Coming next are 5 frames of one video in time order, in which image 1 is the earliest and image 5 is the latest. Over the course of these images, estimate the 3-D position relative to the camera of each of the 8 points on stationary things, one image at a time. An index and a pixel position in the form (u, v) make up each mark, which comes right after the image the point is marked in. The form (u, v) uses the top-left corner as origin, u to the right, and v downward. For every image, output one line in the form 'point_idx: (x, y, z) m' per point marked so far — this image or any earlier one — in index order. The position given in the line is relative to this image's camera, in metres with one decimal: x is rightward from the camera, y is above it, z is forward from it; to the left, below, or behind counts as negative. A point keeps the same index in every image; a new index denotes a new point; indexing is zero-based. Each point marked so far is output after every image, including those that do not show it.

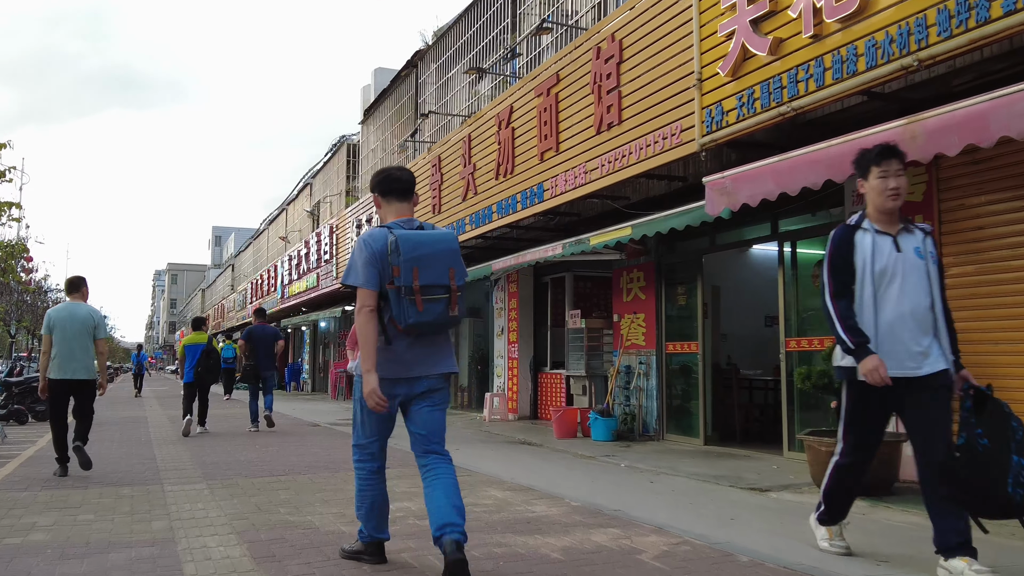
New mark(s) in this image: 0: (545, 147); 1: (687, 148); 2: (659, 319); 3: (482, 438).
0: (+0.3, +1.4, +9.1) m
1: (+1.3, +1.0, +6.8) m
2: (+1.6, -0.4, +10.3) m
3: (-0.3, -1.8, +11.1) m
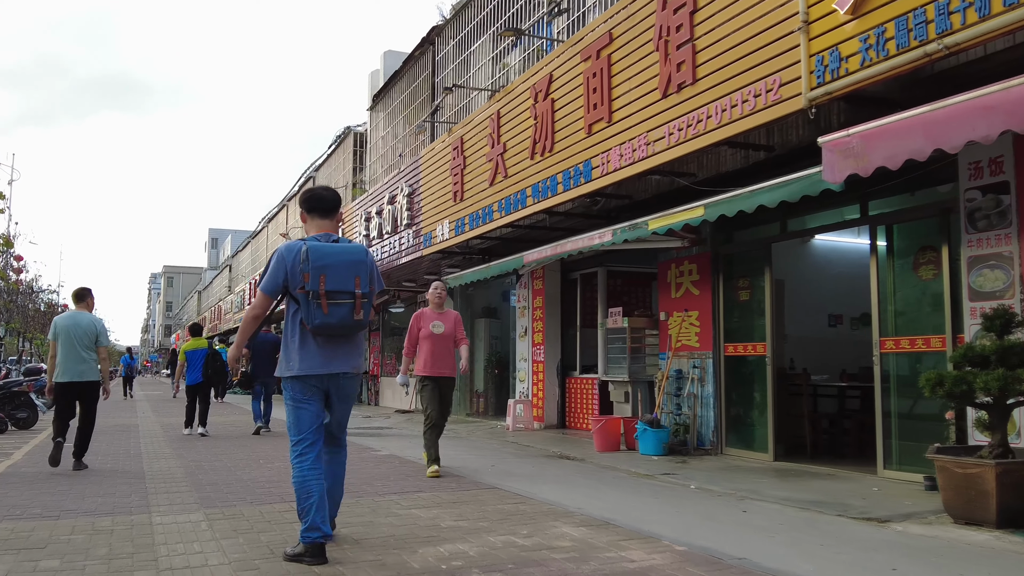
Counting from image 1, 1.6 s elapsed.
0: (+0.7, +1.5, +7.9) m
1: (+1.7, +1.1, +5.6) m
2: (+2.0, -0.3, +9.1) m
3: (0.0, -1.7, +9.9) m
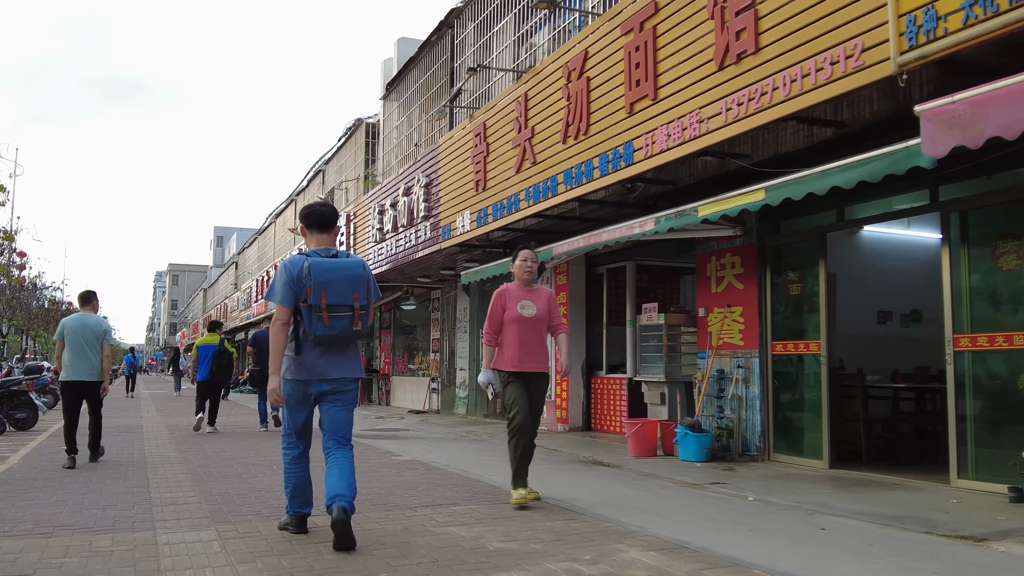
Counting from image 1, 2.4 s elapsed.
0: (+1.0, +1.5, +7.3) m
1: (+2.0, +1.2, +5.0) m
2: (+2.3, -0.2, +8.4) m
3: (+0.3, -1.7, +9.2) m
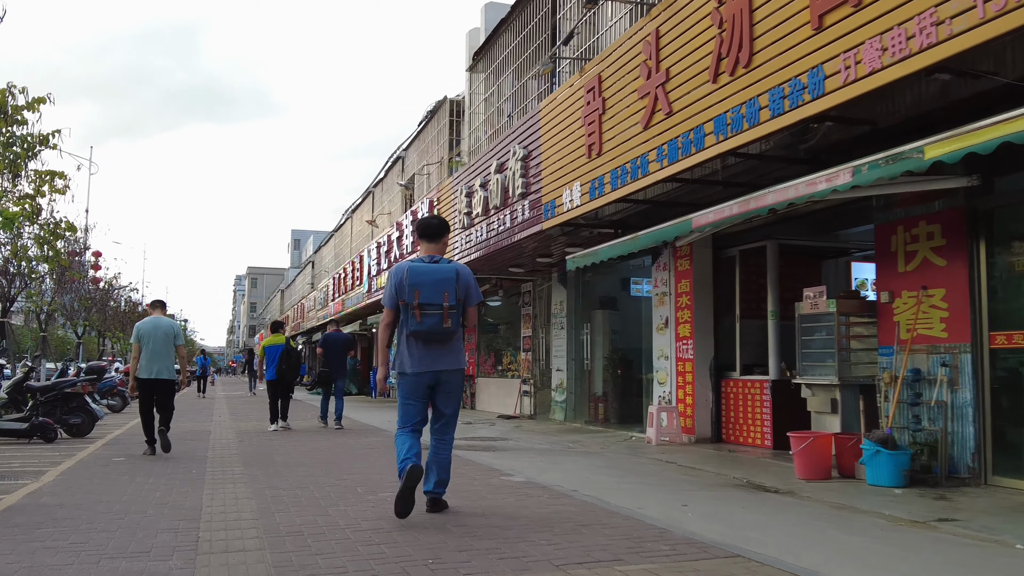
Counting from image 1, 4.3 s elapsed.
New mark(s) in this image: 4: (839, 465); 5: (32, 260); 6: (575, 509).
0: (+1.9, +1.7, +5.5) m
1: (+2.7, +1.3, +3.1) m
2: (+3.3, -0.1, +6.5) m
3: (+1.4, -1.5, +7.5) m
4: (+2.5, -1.4, +7.2) m
5: (-8.7, +0.5, +16.7) m
6: (+0.4, -1.2, +5.3) m
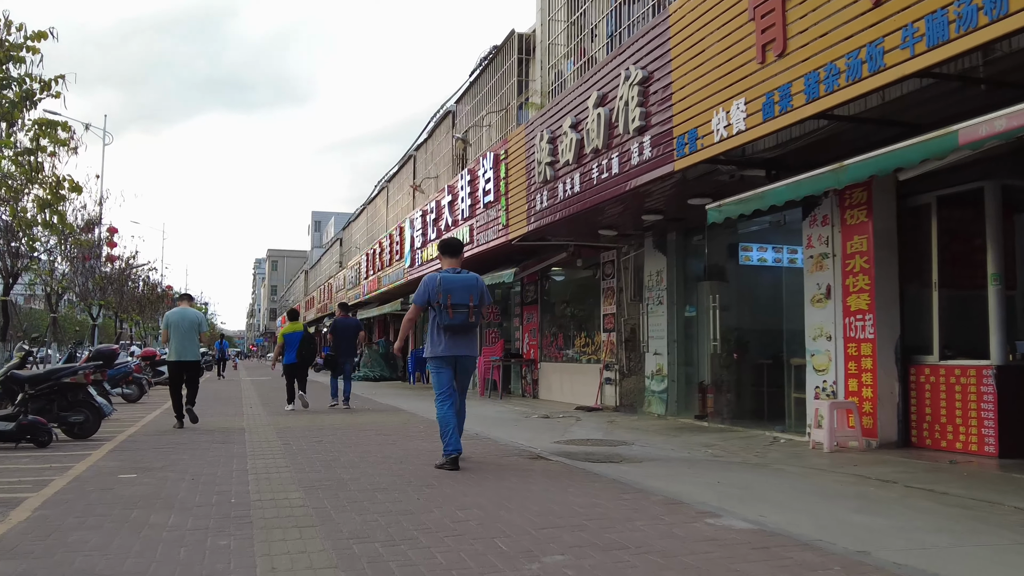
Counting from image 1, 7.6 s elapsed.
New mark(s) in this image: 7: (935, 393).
0: (+2.8, +2.0, +3.1) m
1: (+3.6, +1.6, +0.7) m
2: (+4.3, +0.2, +4.1) m
3: (+2.4, -1.2, +5.1) m
4: (+3.5, -1.1, +4.8) m
5: (-7.5, +0.9, +14.5) m
6: (+1.3, -1.0, +2.9) m
7: (+3.4, -0.9, +7.6) m
